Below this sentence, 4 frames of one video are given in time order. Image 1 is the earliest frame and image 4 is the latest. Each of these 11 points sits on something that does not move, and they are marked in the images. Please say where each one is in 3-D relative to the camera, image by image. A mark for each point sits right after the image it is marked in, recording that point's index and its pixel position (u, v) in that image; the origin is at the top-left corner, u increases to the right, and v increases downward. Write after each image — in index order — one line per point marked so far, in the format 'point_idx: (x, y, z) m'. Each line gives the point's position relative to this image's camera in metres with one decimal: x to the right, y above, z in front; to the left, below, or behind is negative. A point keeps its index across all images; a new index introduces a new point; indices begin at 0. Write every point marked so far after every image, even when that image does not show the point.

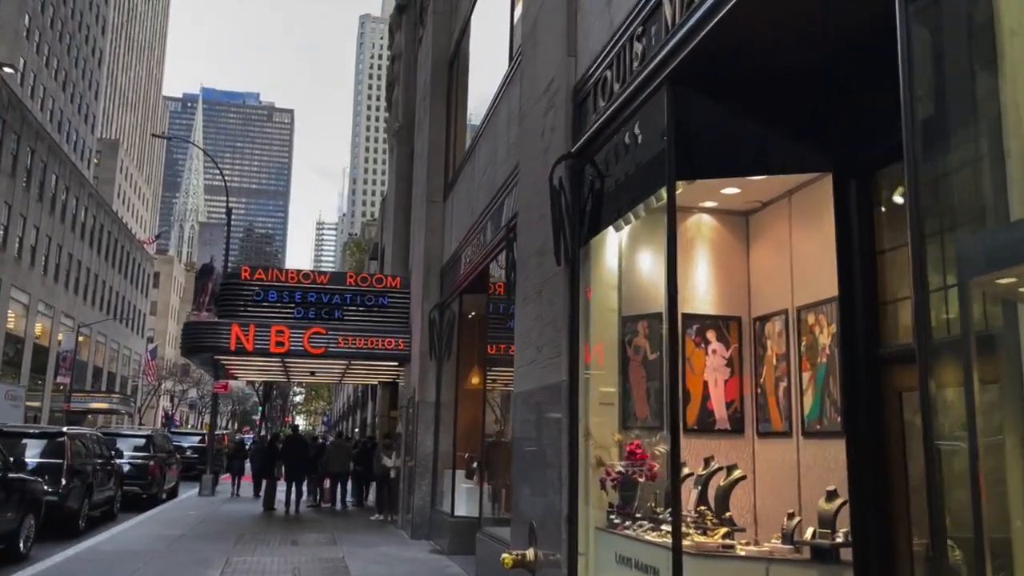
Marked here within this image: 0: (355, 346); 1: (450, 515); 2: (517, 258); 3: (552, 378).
0: (-3.1, -1.2, +16.1) m
1: (-0.9, -3.5, +12.5) m
2: (+0.1, +0.3, +8.8) m
3: (+0.3, -0.8, +7.3) m
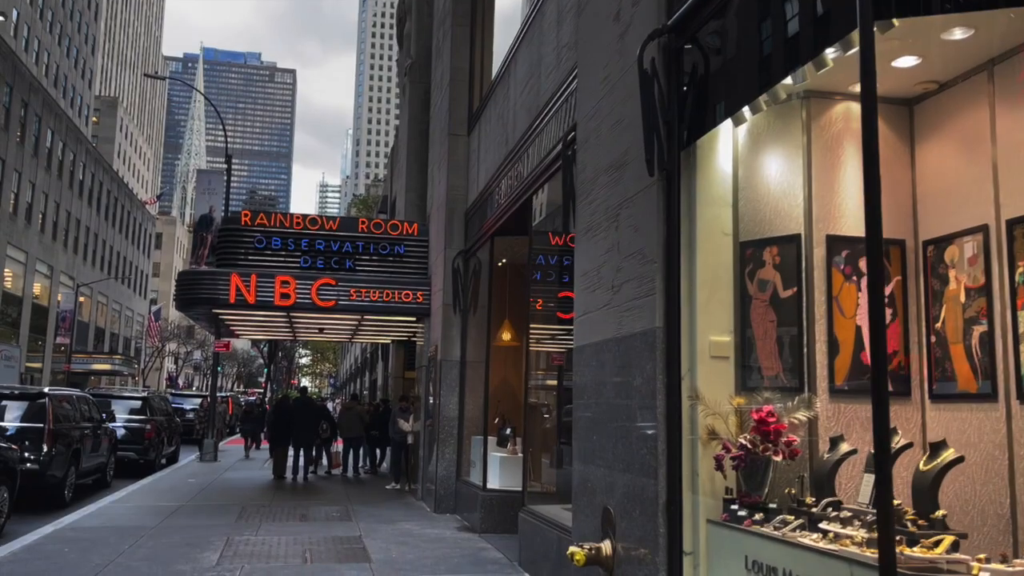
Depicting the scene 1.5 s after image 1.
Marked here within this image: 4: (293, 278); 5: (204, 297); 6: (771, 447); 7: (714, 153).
0: (-2.5, -0.2, +14.5) m
1: (-0.4, -2.7, +11.0) m
2: (+0.6, +0.9, +7.1) m
3: (+0.8, -0.3, +5.6) m
4: (-3.7, +0.2, +14.2) m
5: (-5.2, -0.2, +13.9) m
6: (+1.5, -0.9, +4.6) m
7: (+1.3, +0.9, +5.3) m
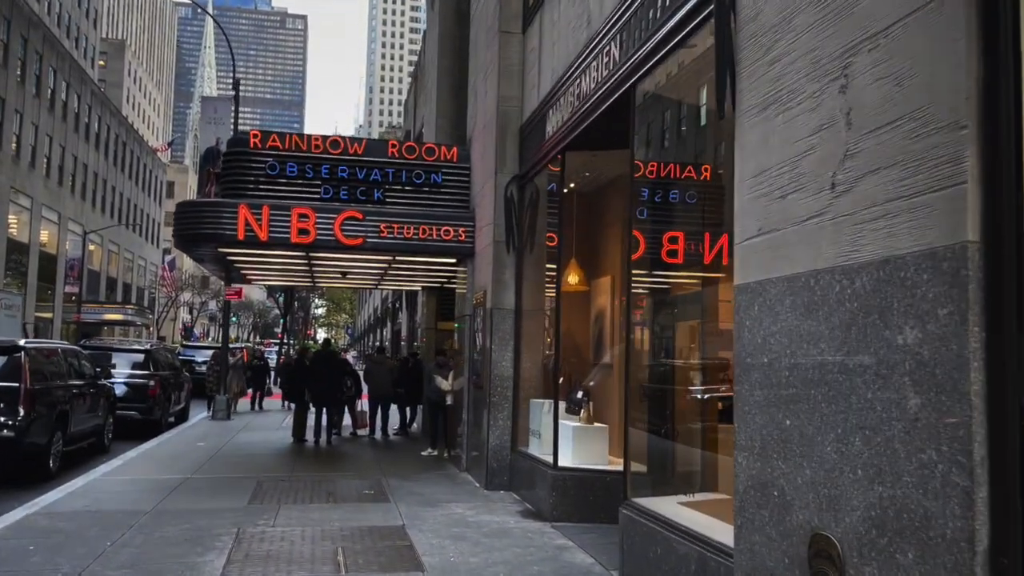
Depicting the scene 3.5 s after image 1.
0: (-1.6, +0.7, +12.3) m
1: (+0.4, -1.9, +8.9) m
2: (+1.3, +1.4, +4.7) m
3: (+1.6, +0.2, +3.3) m
4: (-2.9, +1.1, +11.9) m
5: (-4.3, +0.8, +11.7) m
6: (+2.2, -0.5, +2.4) m
7: (+2.0, +1.3, +2.9) m
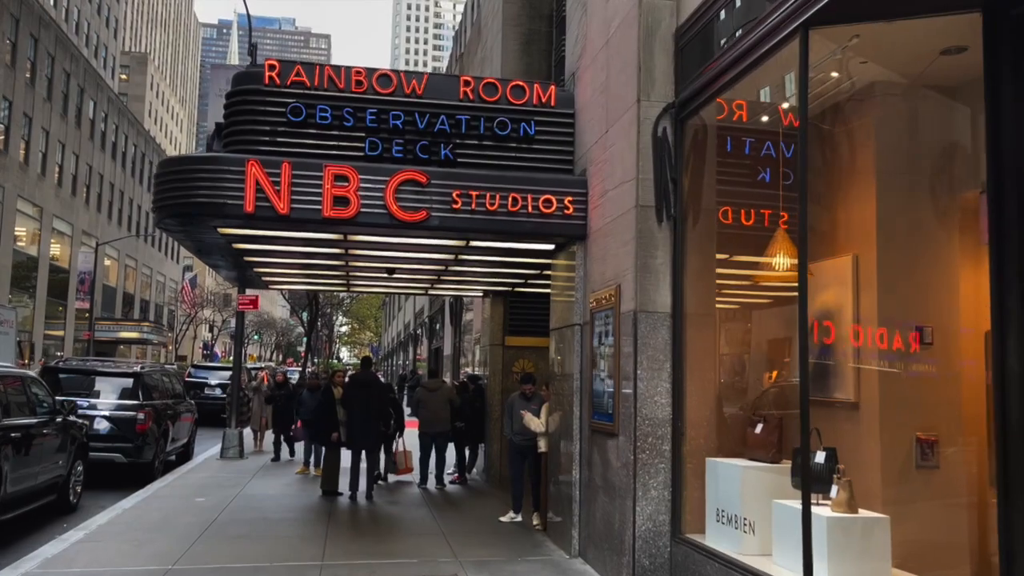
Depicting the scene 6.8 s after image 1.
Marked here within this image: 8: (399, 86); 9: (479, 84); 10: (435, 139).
0: (-0.3, +0.8, +8.4) m
1: (+1.7, -1.8, +4.9) m
2: (+2.5, +1.6, +0.8) m
3: (+2.7, +0.4, -0.6) m
4: (-1.6, +1.1, +8.1) m
5: (-3.0, +0.8, +7.9) m
6: (+3.2, -0.2, -1.6) m
7: (+3.1, +1.5, -1.0) m
8: (-1.2, +2.2, +8.8) m
9: (-0.4, +2.2, +9.1) m
10: (-0.8, +1.6, +8.8) m
